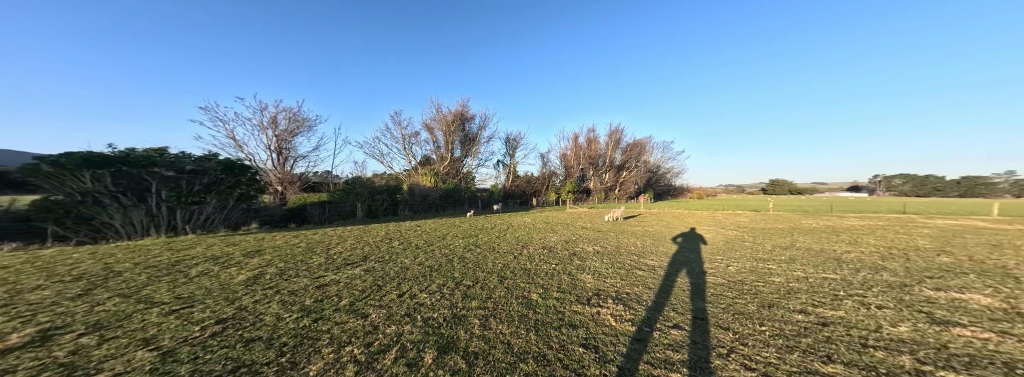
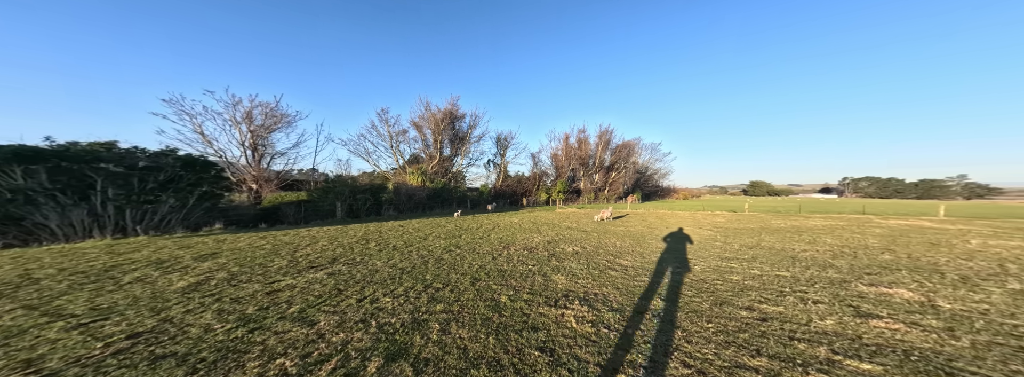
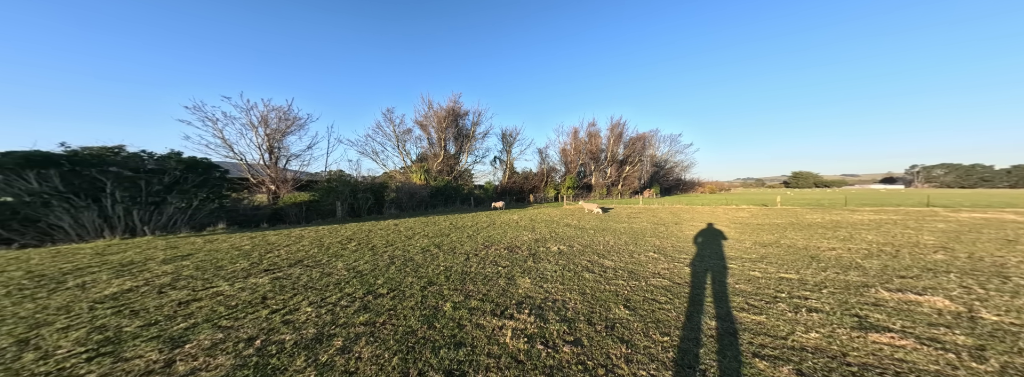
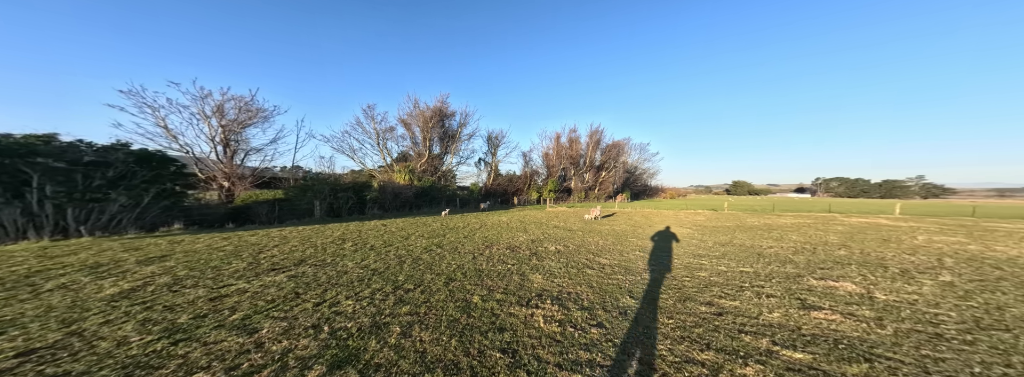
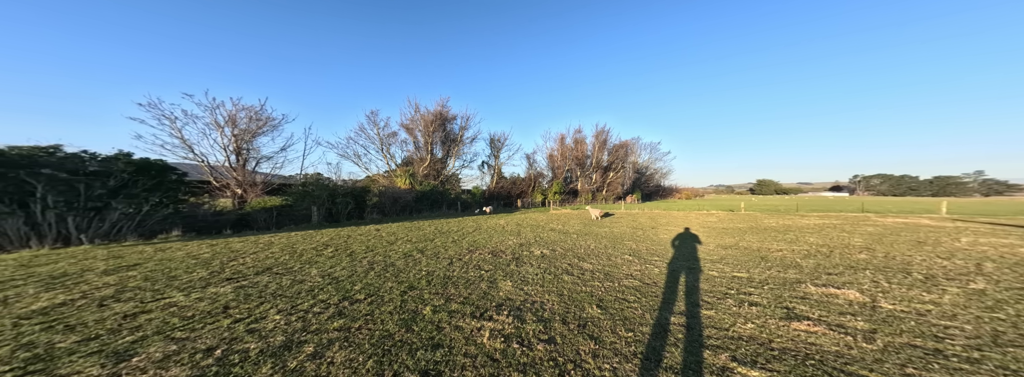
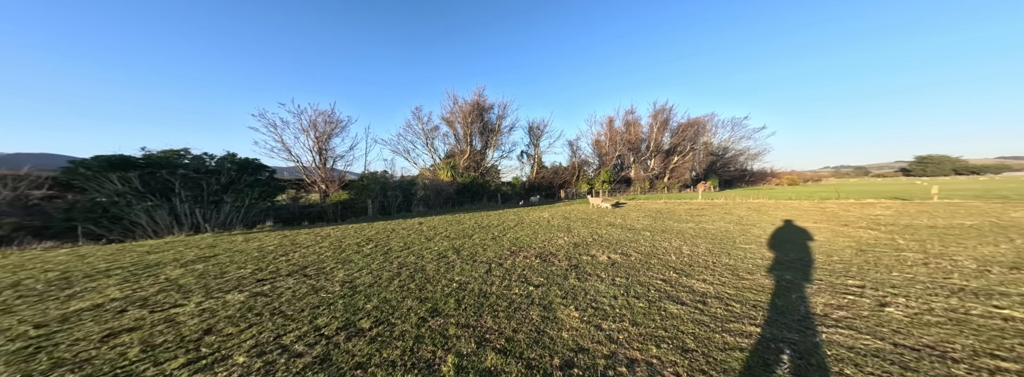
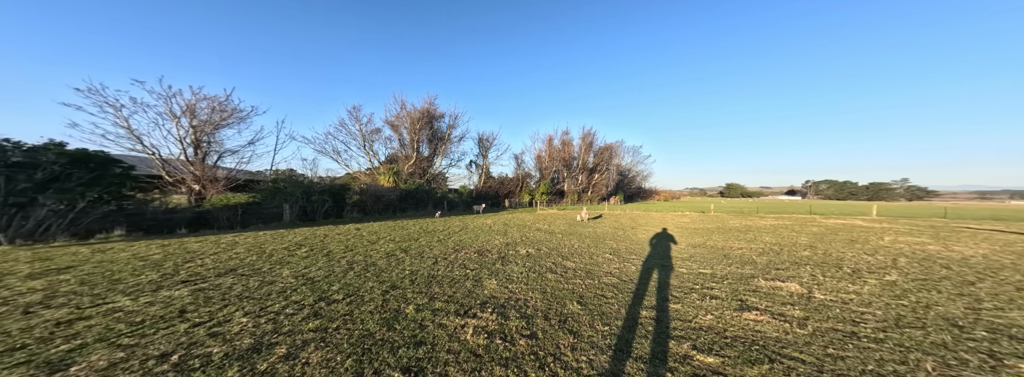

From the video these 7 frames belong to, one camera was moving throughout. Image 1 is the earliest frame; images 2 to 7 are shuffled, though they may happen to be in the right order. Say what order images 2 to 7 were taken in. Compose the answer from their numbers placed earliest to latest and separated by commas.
2, 4, 7, 5, 3, 6
